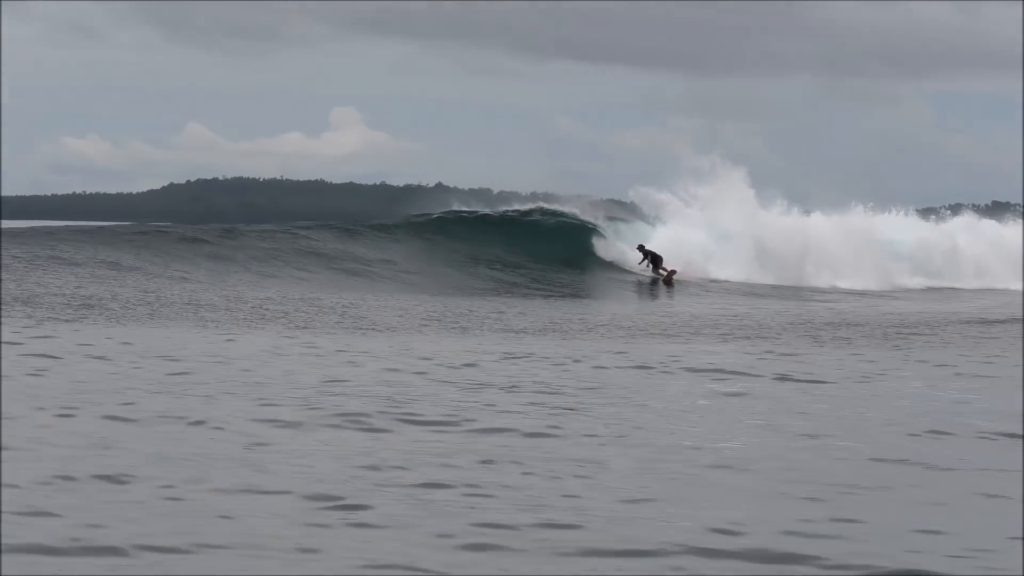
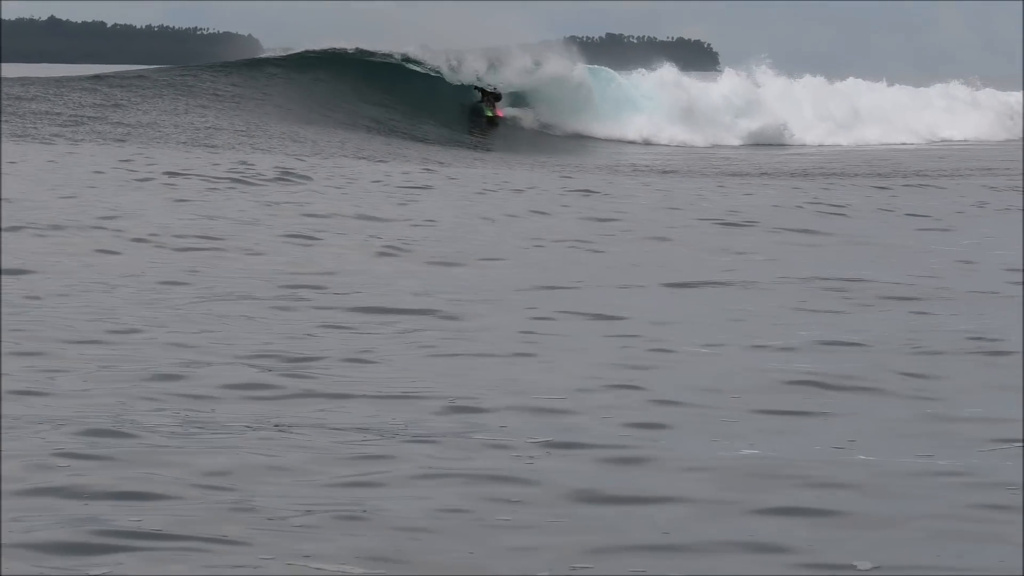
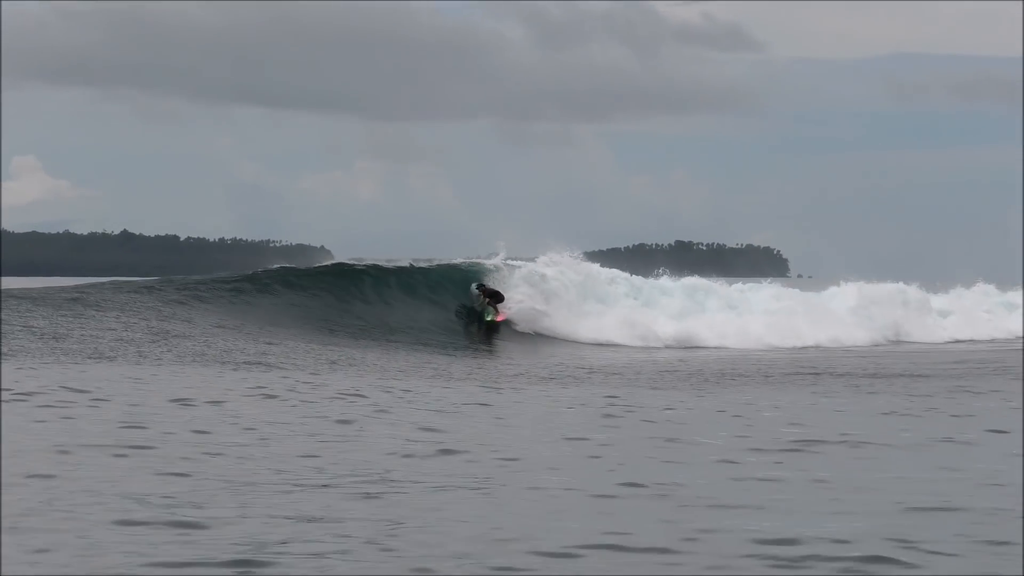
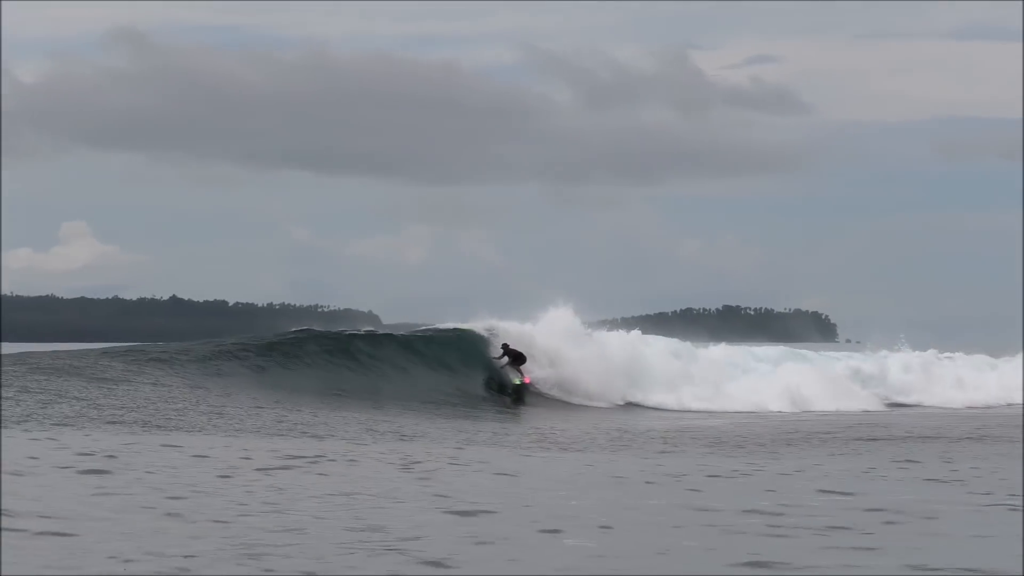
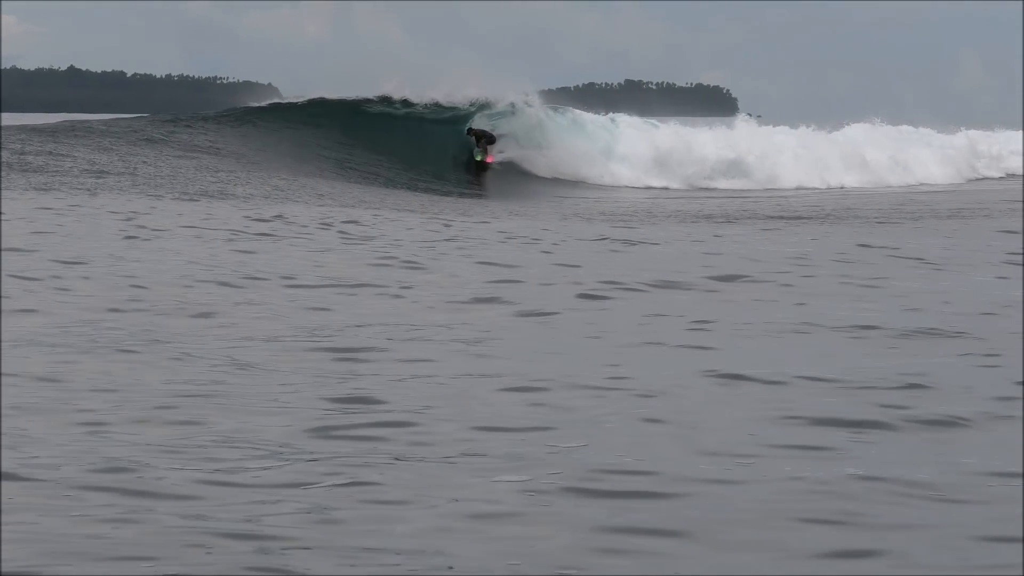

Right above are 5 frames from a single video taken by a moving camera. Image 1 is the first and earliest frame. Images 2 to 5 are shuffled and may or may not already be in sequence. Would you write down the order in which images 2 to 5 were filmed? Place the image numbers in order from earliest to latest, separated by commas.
4, 3, 5, 2
